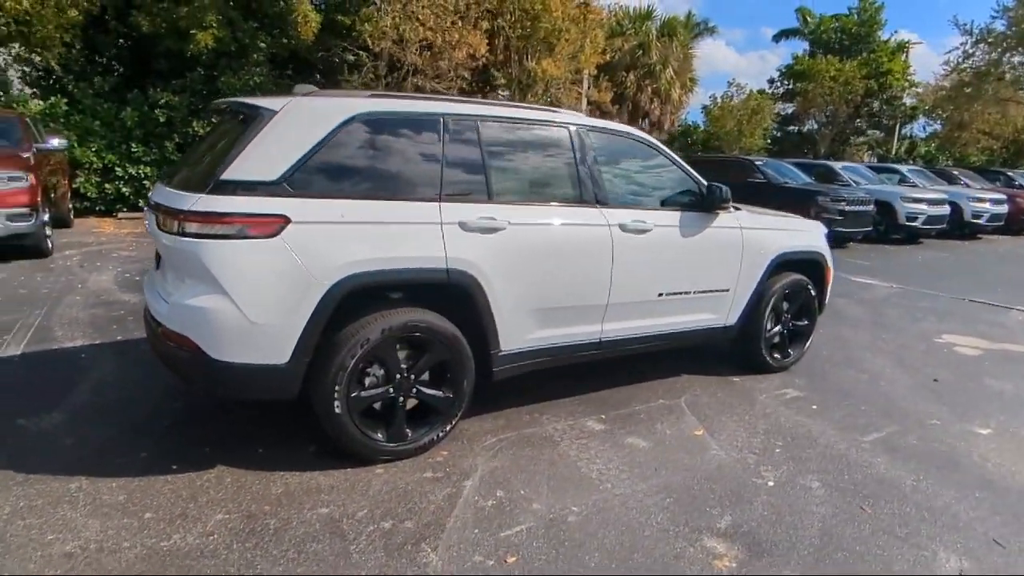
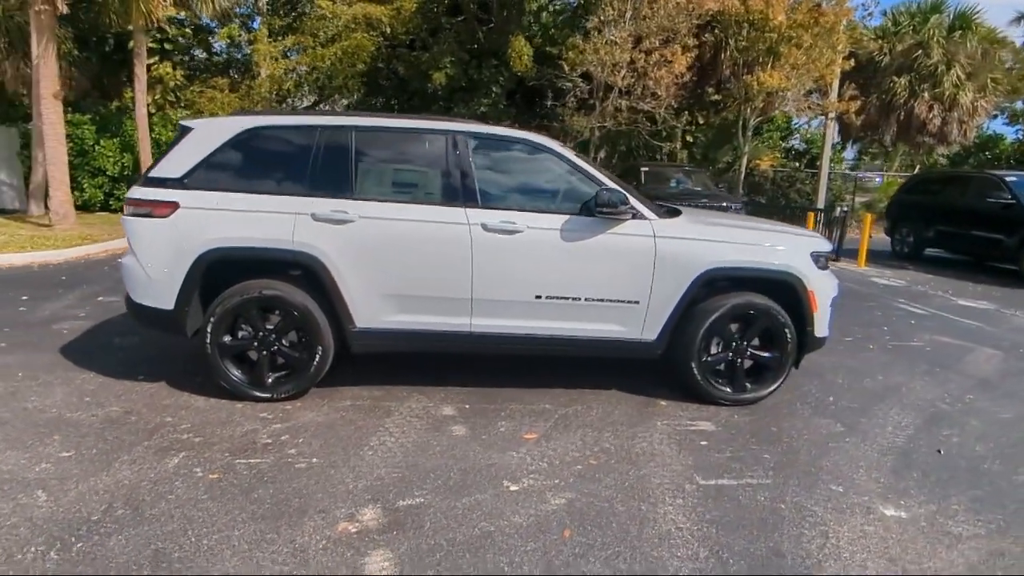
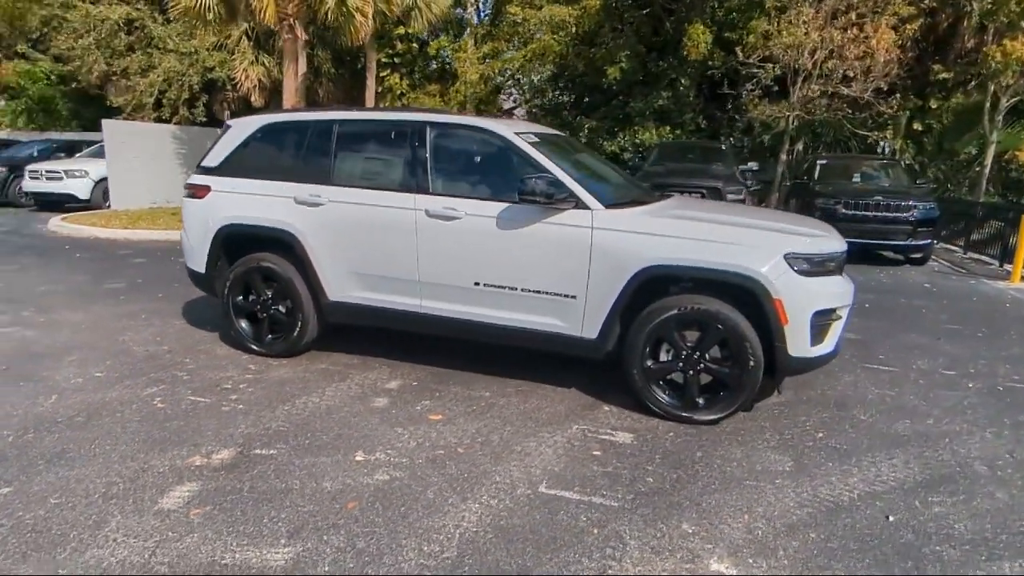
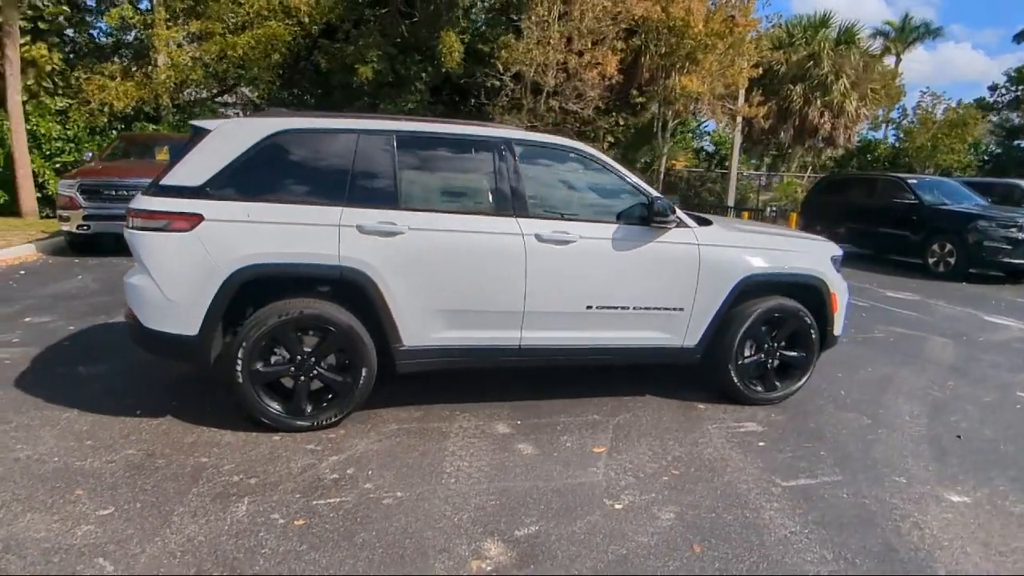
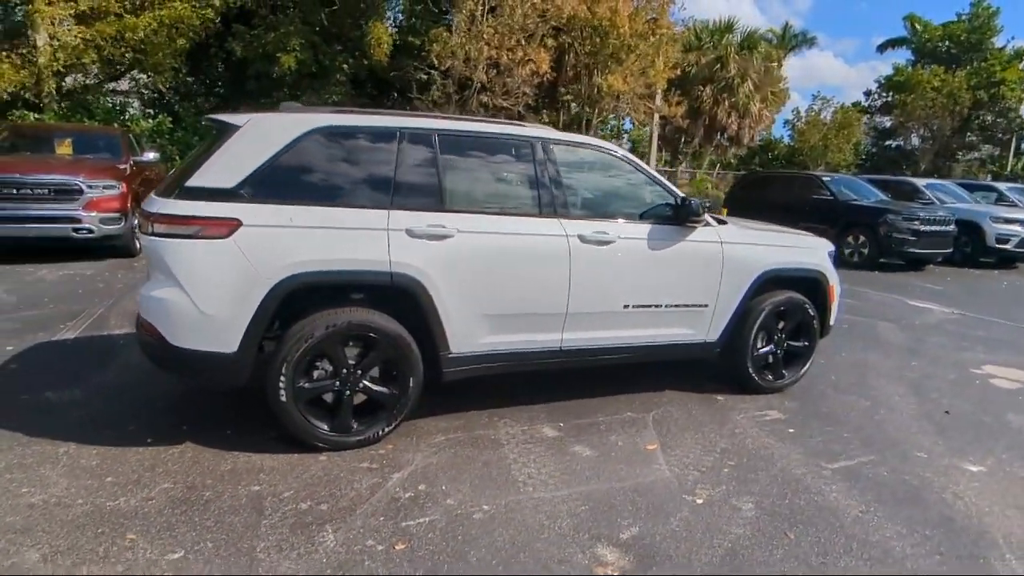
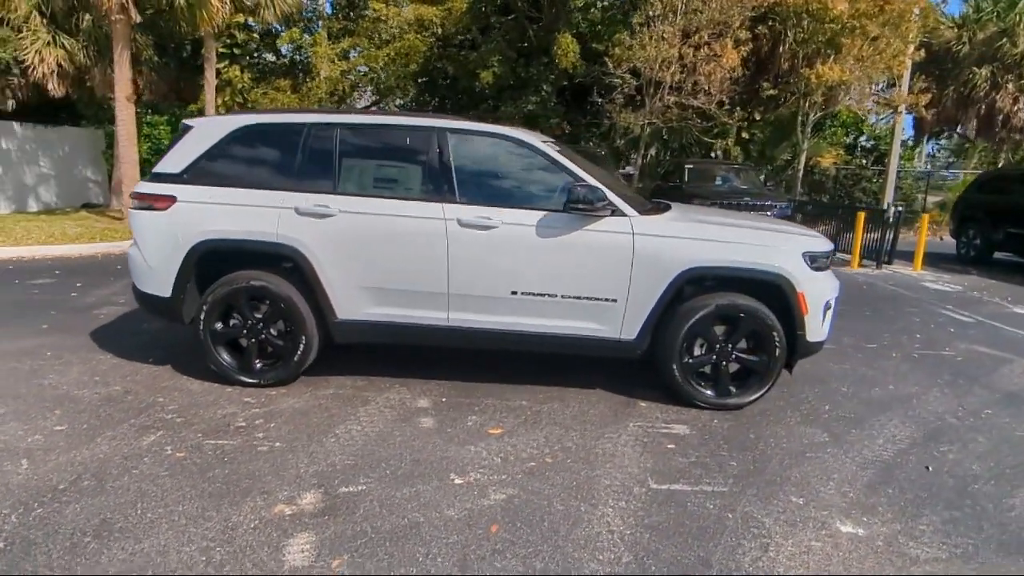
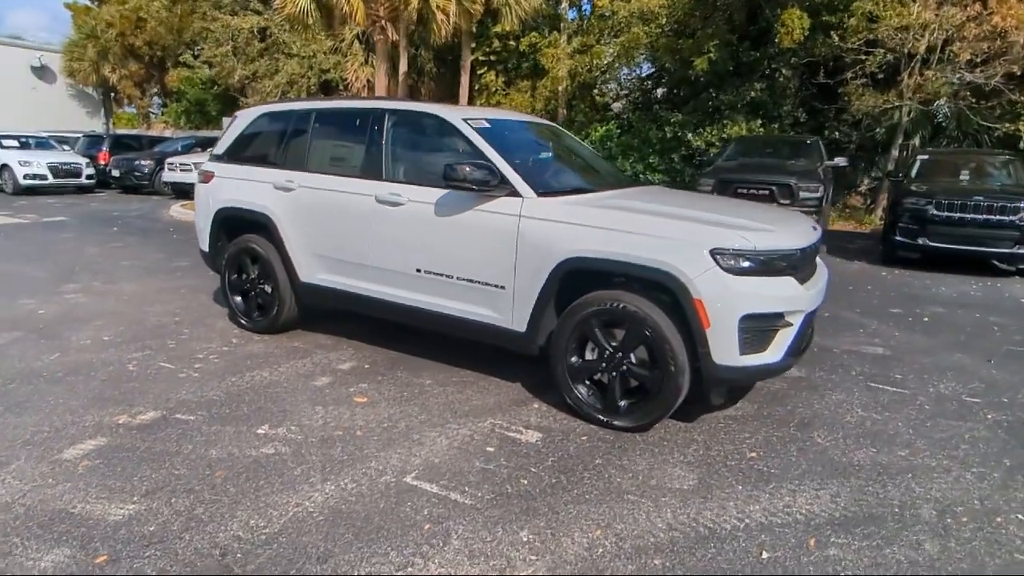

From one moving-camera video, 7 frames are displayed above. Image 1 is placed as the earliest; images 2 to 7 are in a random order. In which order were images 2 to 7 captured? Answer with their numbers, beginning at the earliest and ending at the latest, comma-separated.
5, 4, 2, 6, 3, 7
